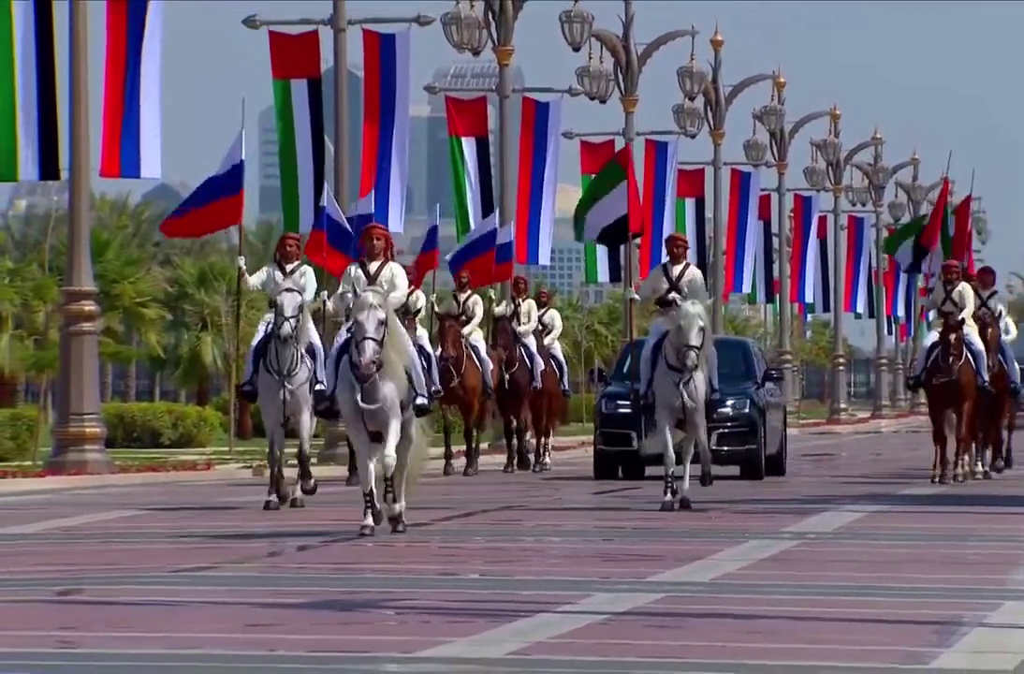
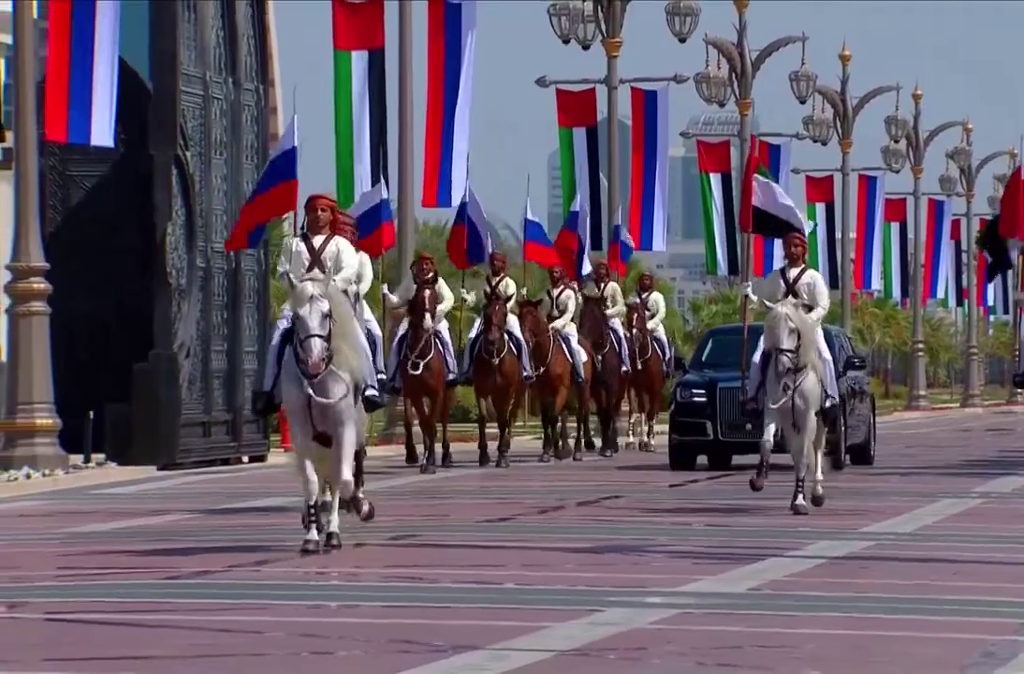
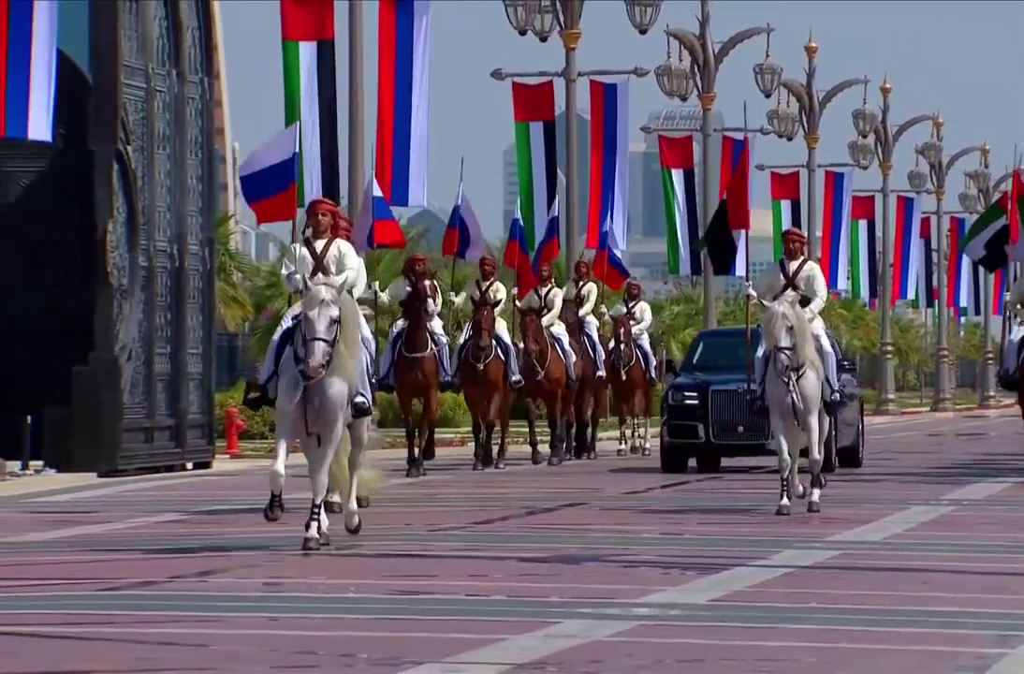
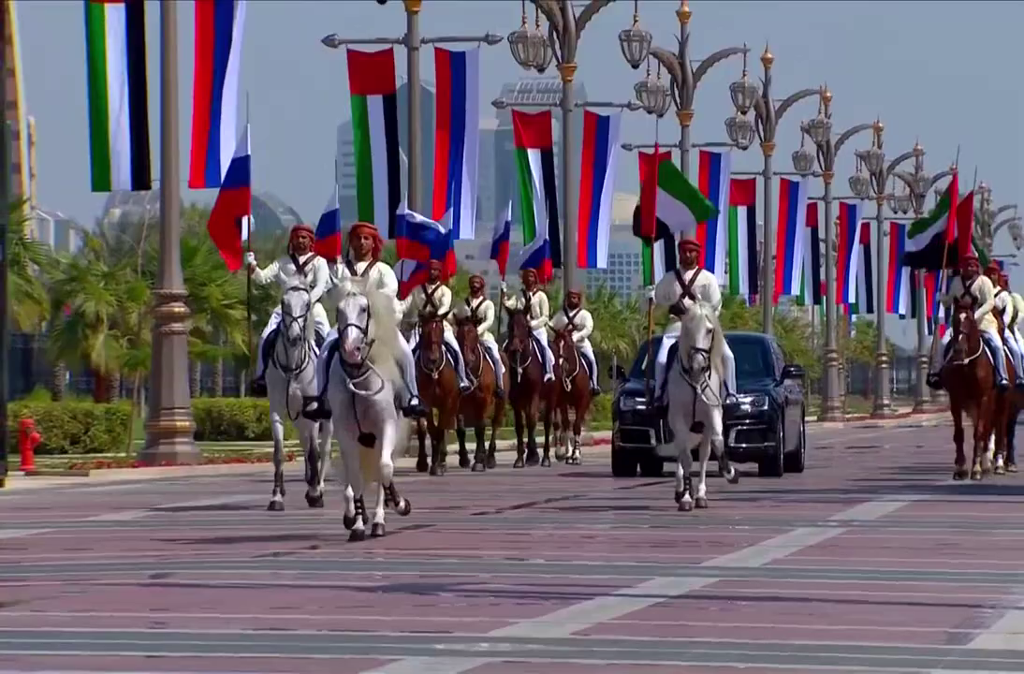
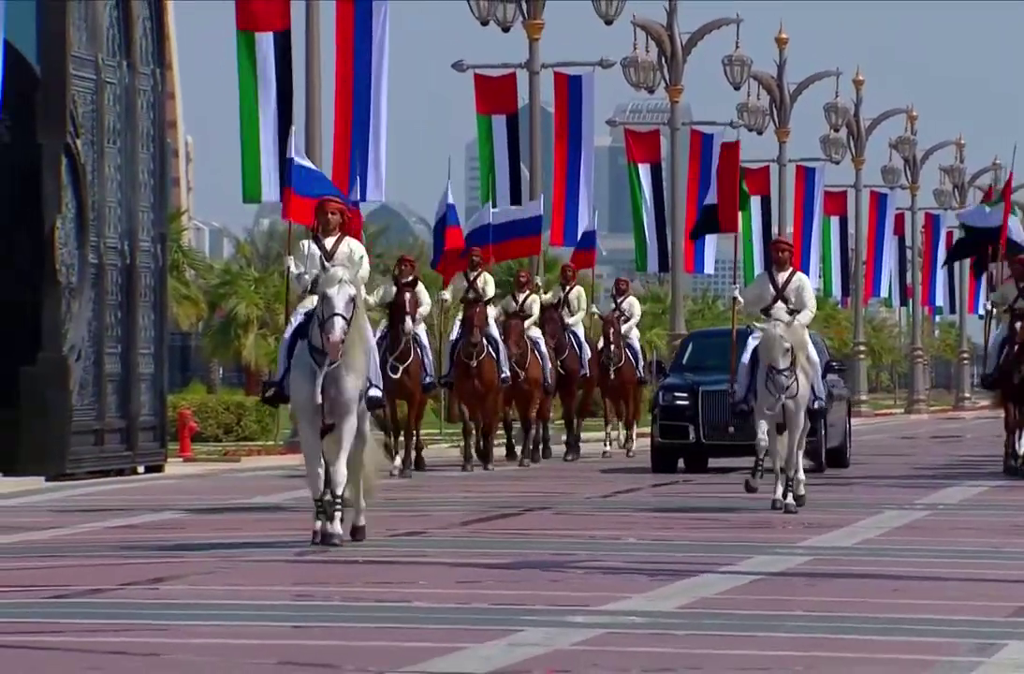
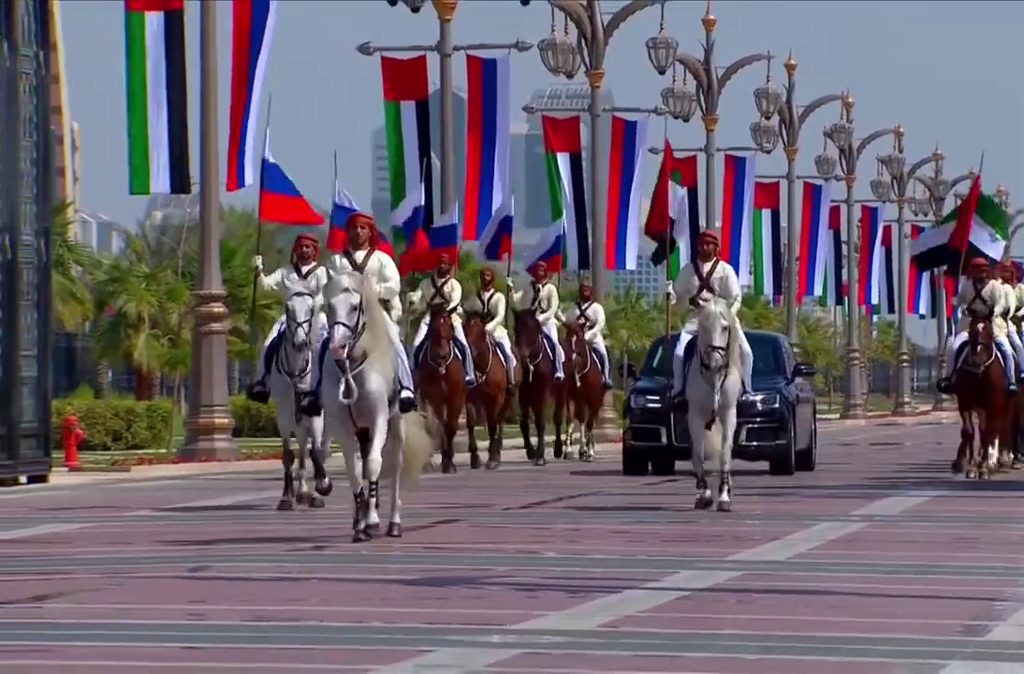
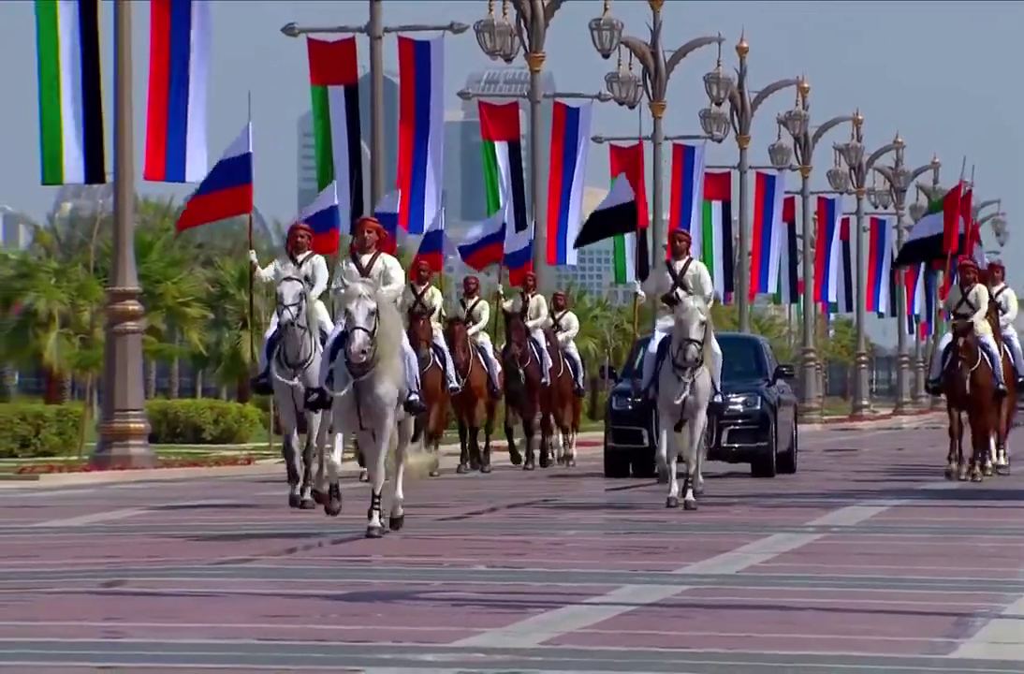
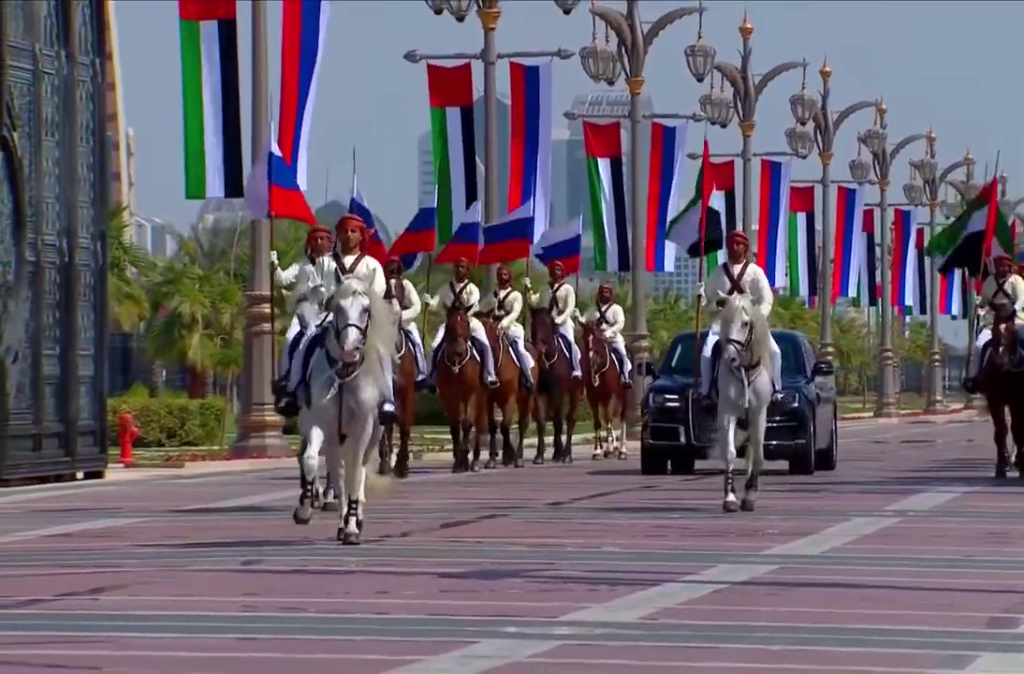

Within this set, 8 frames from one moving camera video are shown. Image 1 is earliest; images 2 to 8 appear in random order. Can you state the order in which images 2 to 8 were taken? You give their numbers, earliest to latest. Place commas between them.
7, 4, 6, 8, 5, 3, 2
